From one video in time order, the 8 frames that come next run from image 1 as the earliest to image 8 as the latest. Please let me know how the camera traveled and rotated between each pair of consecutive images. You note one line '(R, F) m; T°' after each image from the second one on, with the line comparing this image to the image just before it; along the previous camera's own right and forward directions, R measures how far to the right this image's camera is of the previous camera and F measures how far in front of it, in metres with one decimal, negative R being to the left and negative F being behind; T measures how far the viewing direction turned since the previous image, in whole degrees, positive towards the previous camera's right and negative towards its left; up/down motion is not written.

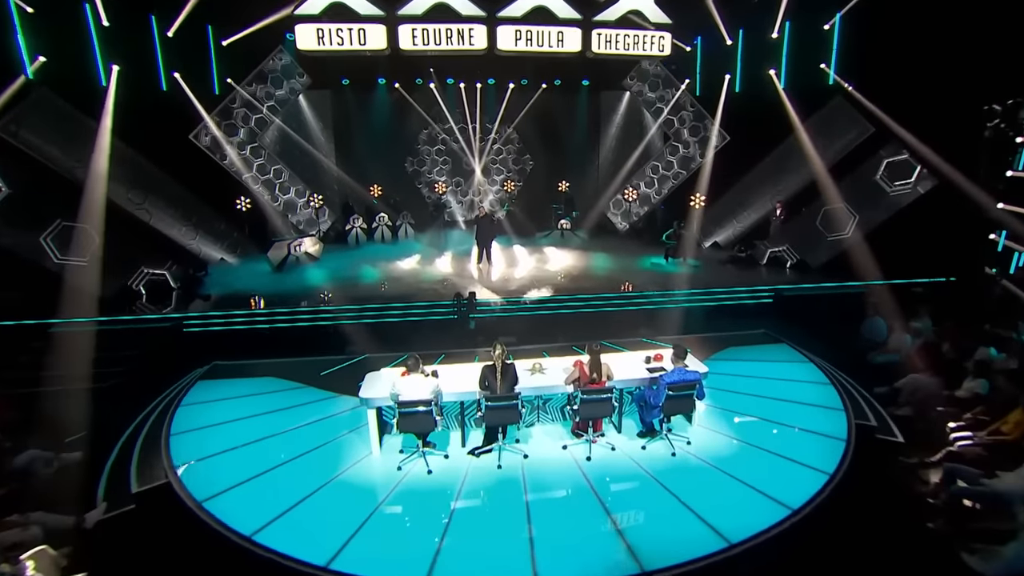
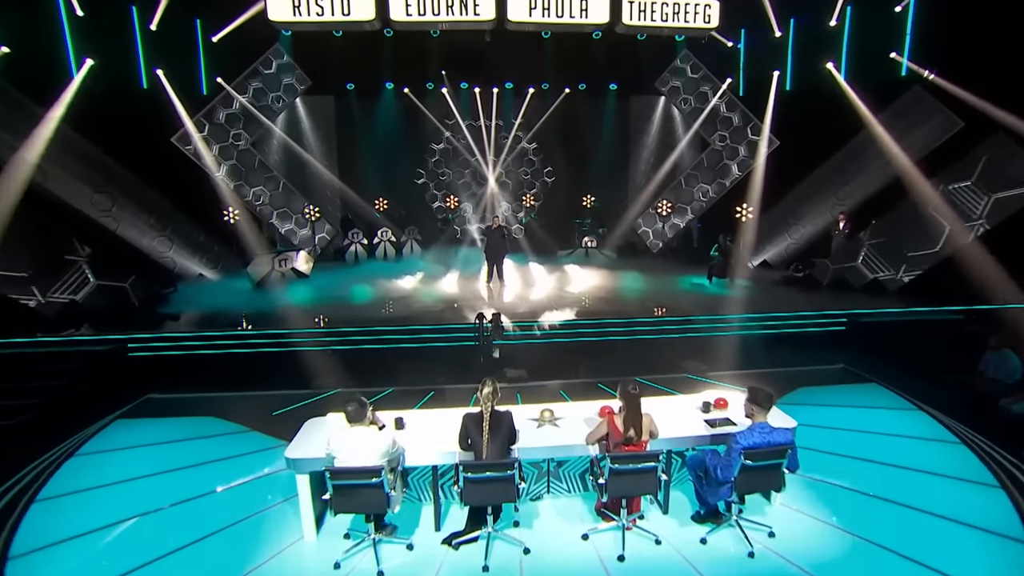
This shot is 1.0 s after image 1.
(+0.2, +1.8) m; -2°
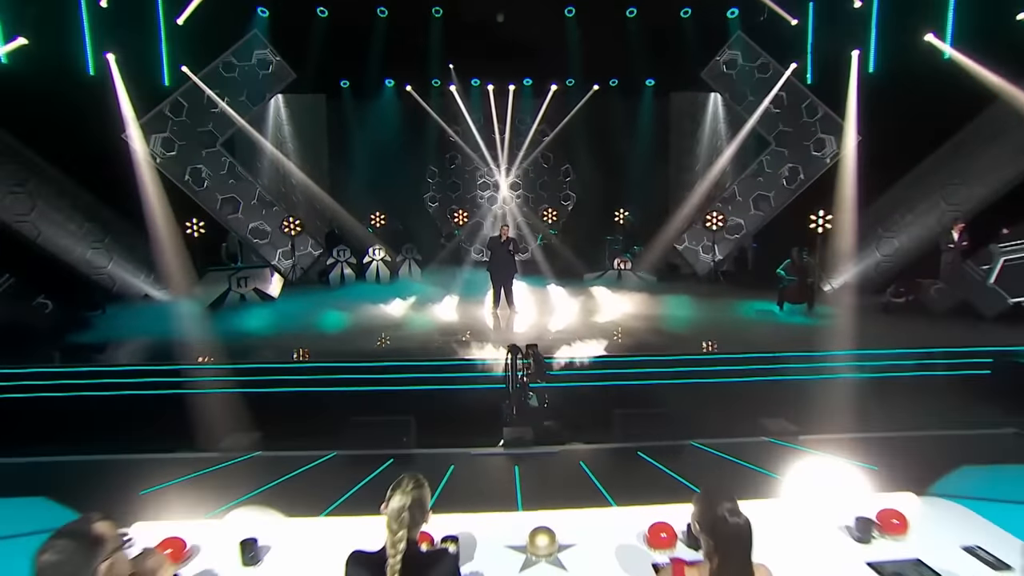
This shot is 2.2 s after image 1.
(+0.3, +2.3) m; -3°
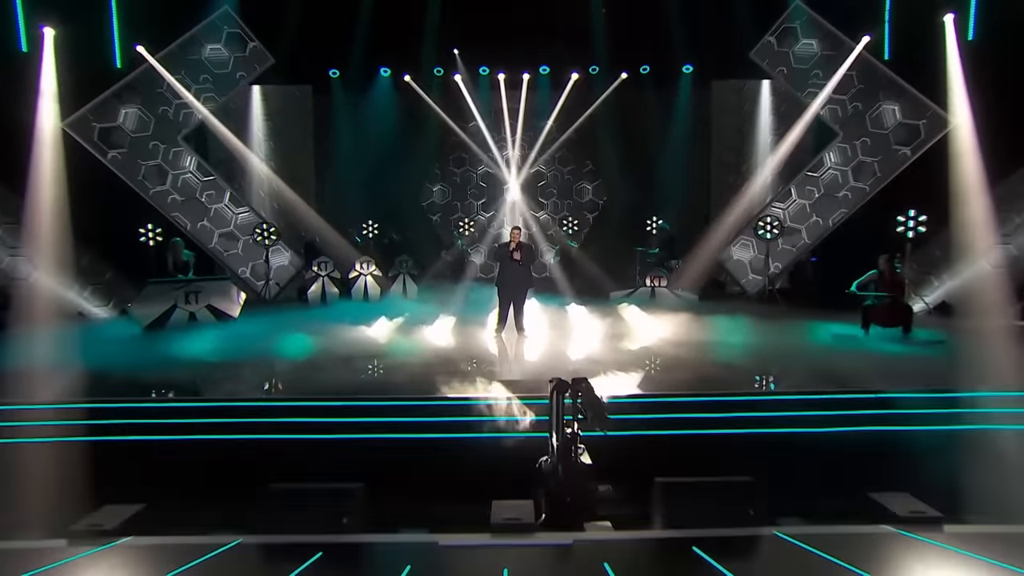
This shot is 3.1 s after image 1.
(+0.2, +1.8) m; -2°
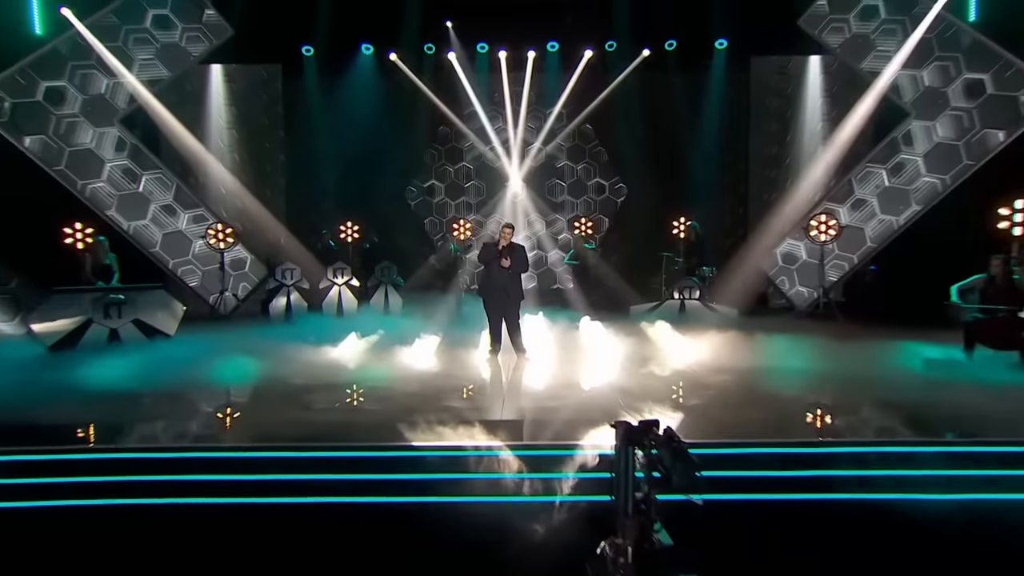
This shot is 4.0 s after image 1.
(+0.1, +1.5) m; -1°
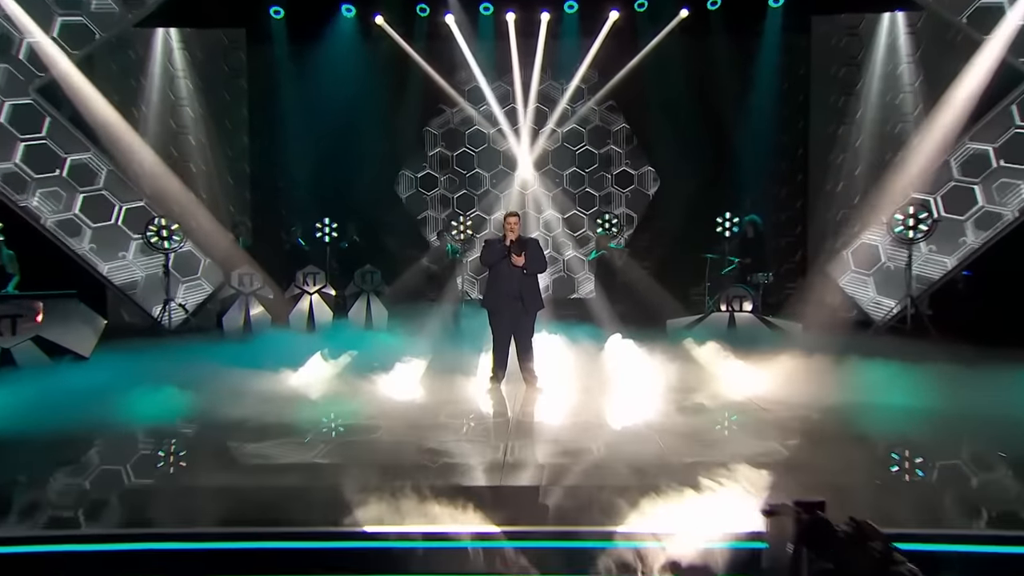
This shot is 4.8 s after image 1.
(0.0, +1.4) m; -1°
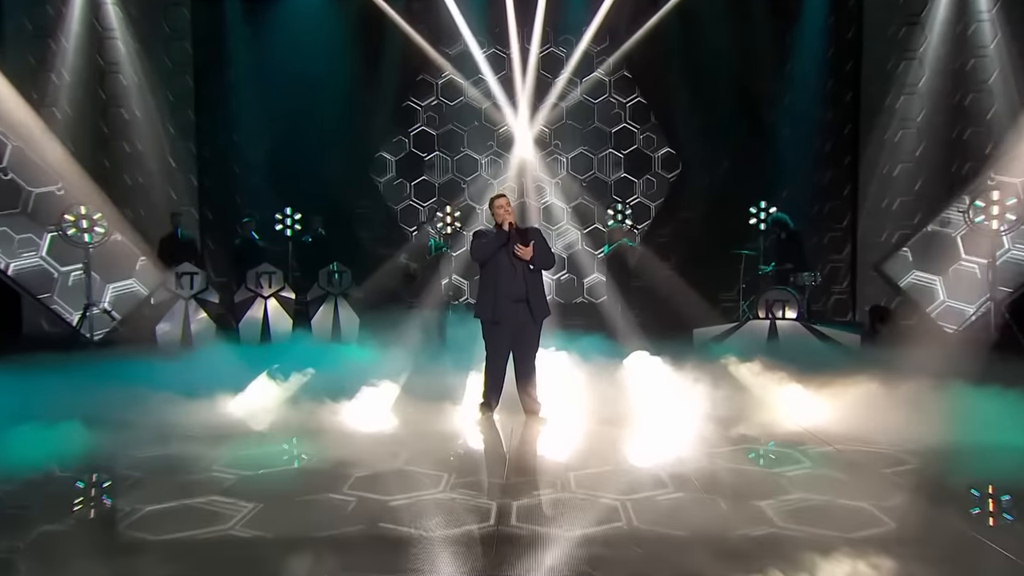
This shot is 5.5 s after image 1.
(0.0, +1.1) m; +1°
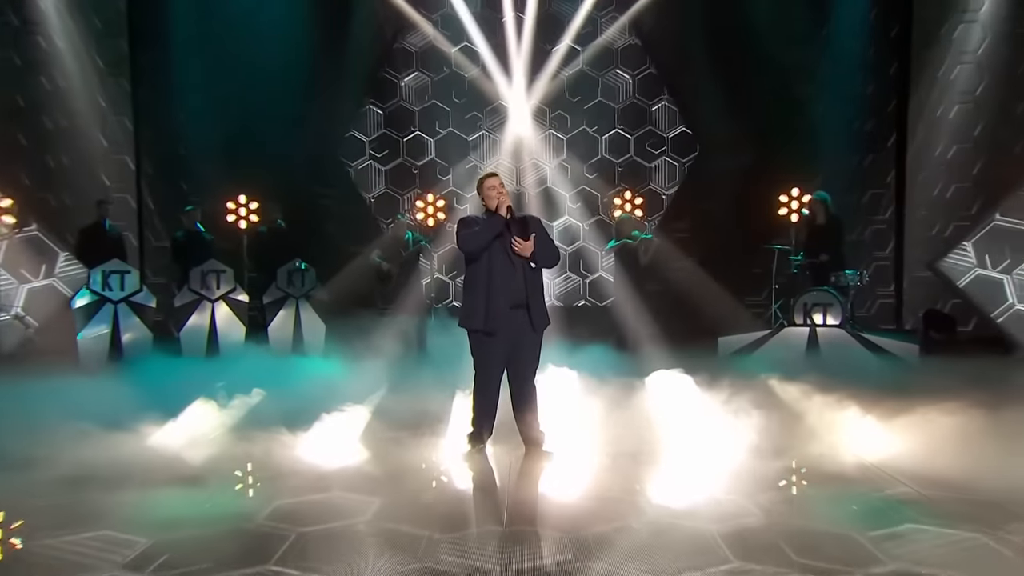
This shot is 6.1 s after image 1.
(-0.1, +0.8) m; +1°
